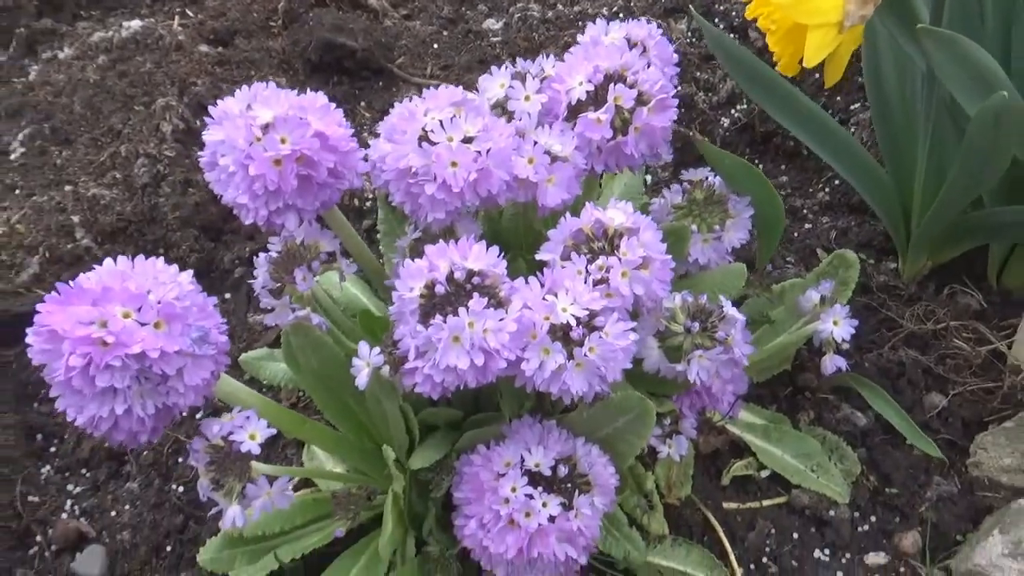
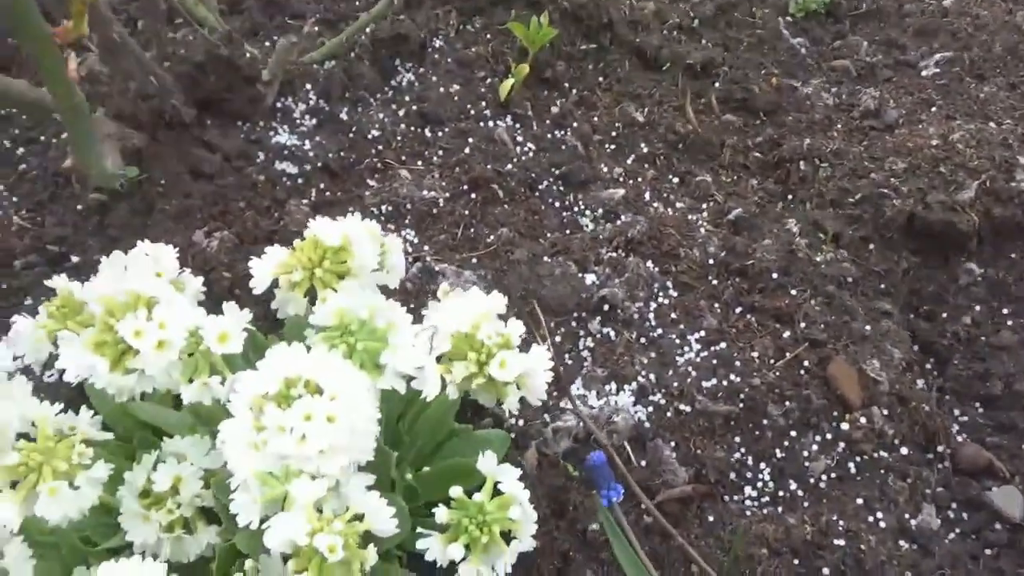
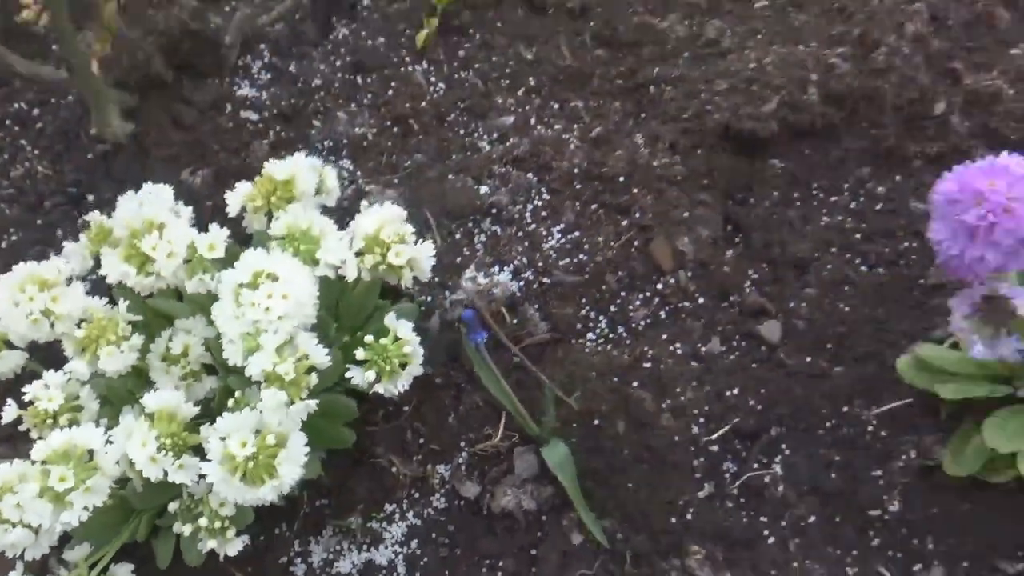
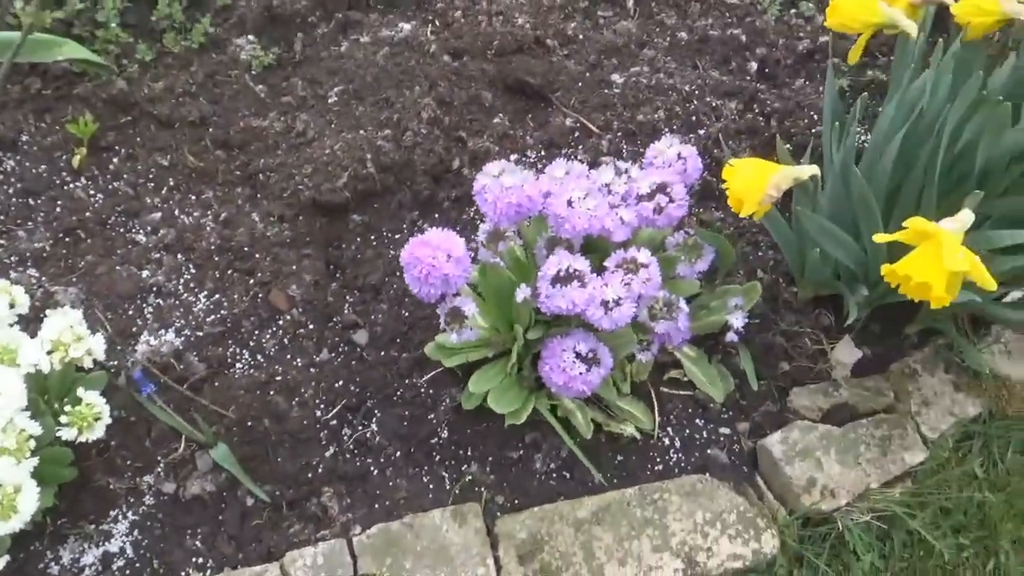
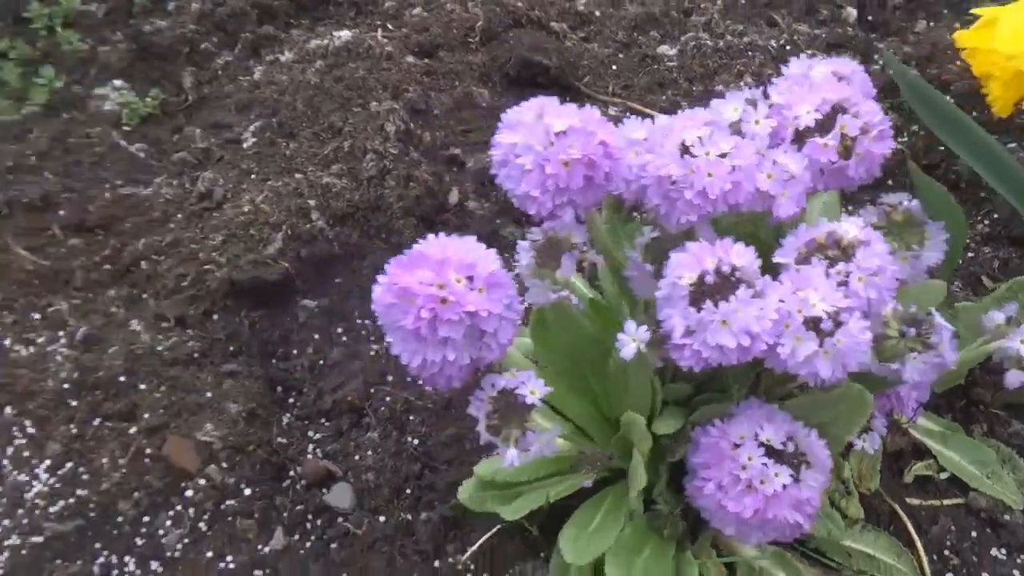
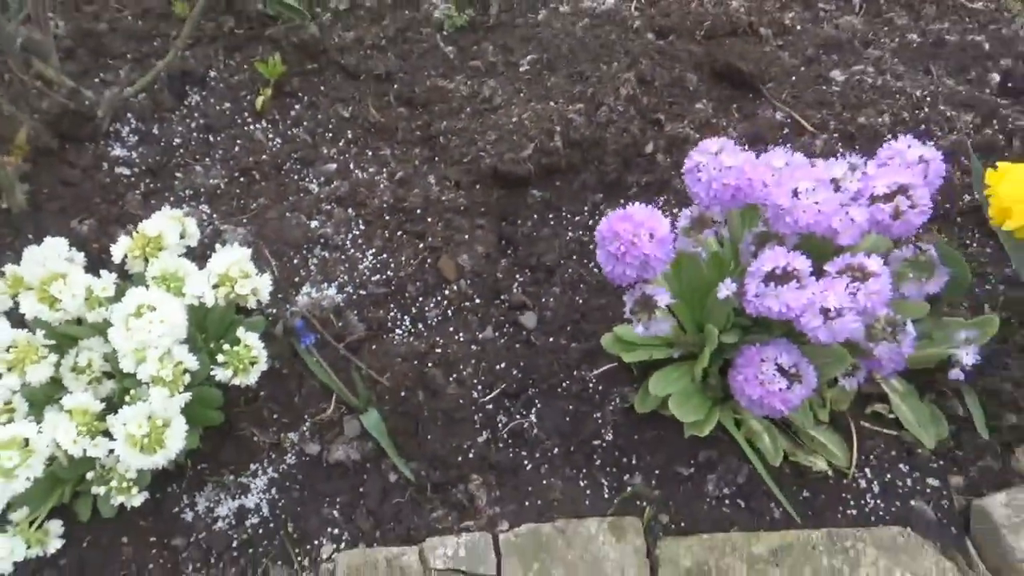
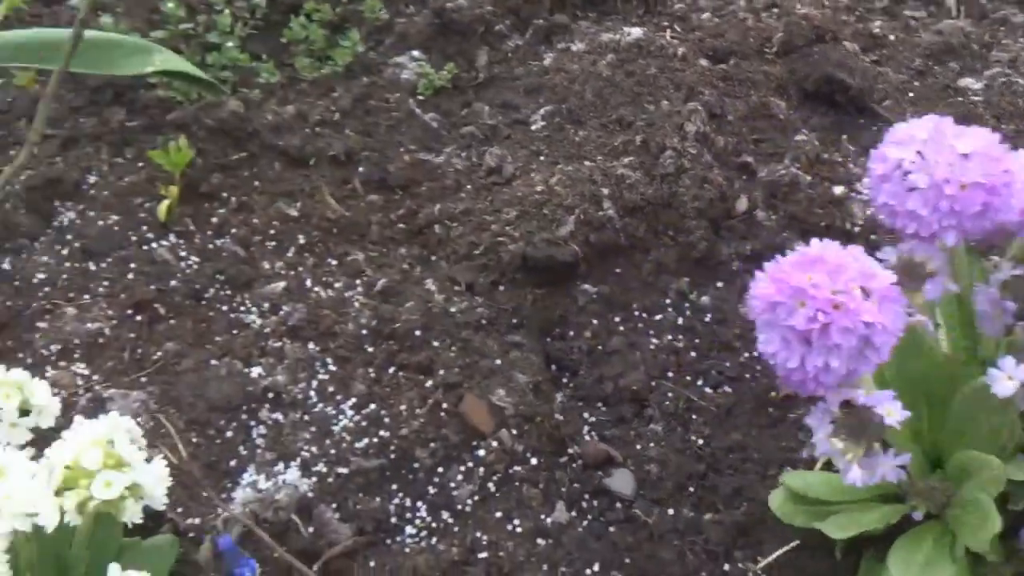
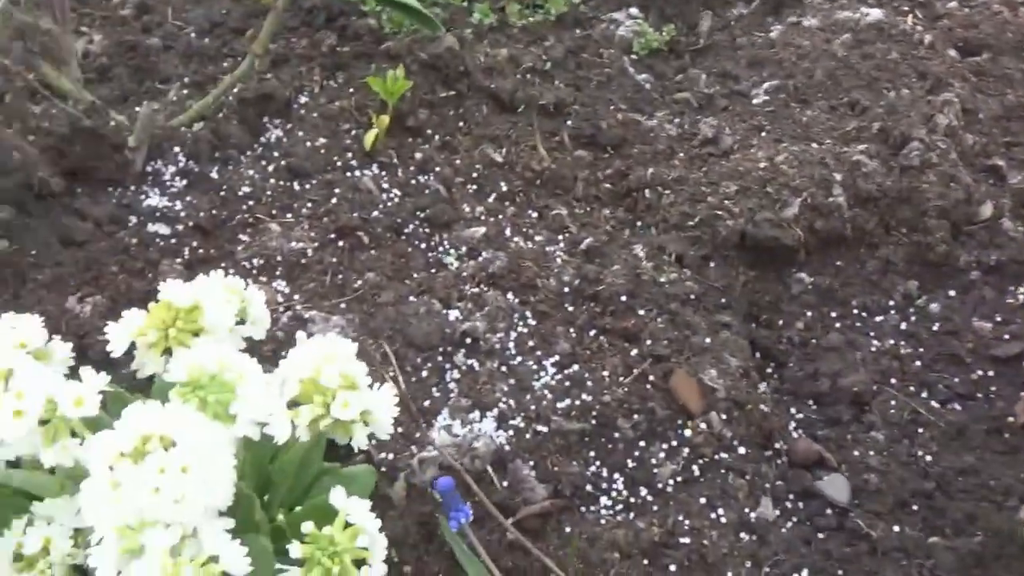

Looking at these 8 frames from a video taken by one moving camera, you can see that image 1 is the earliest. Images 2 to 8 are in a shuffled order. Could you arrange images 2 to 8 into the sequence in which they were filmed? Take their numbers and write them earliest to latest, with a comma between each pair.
5, 7, 8, 2, 3, 6, 4
